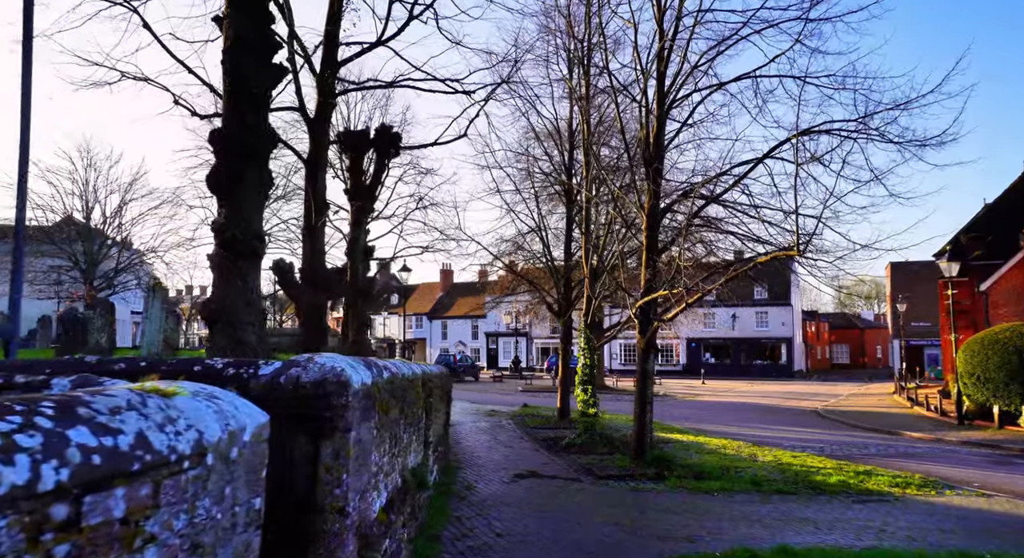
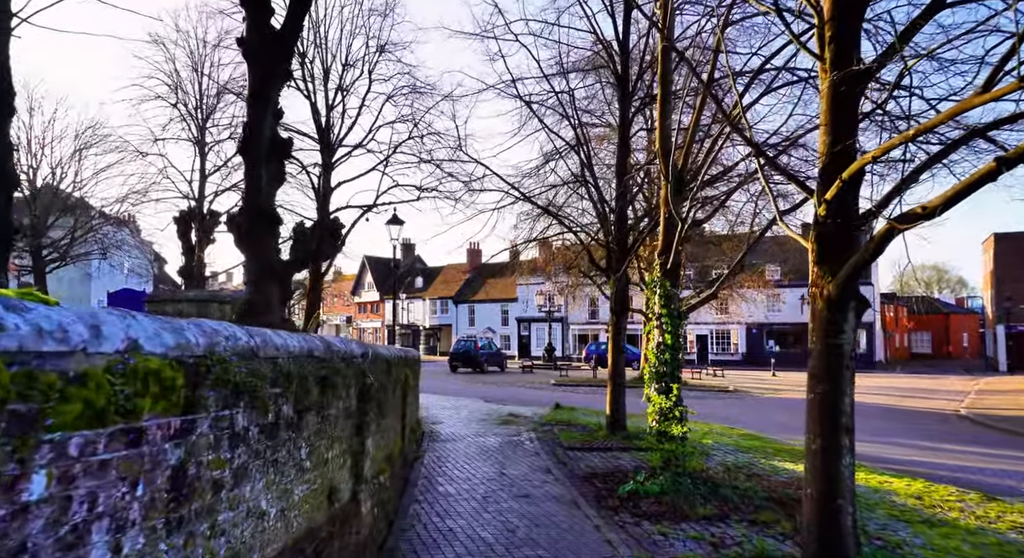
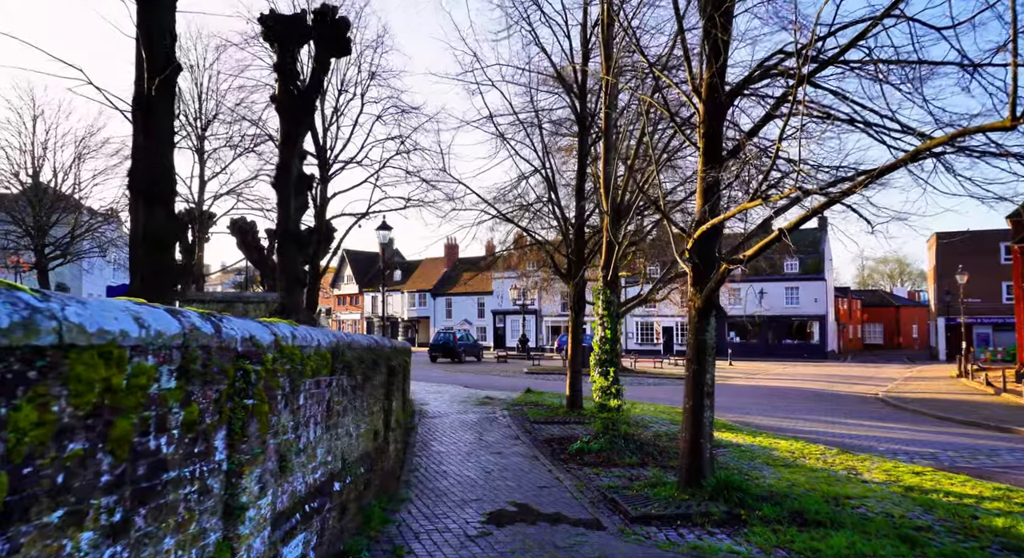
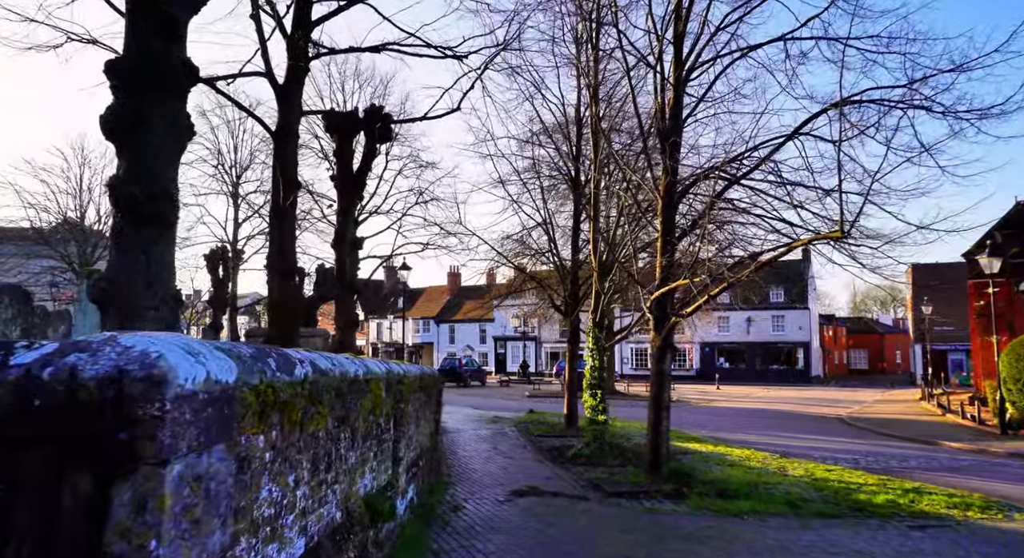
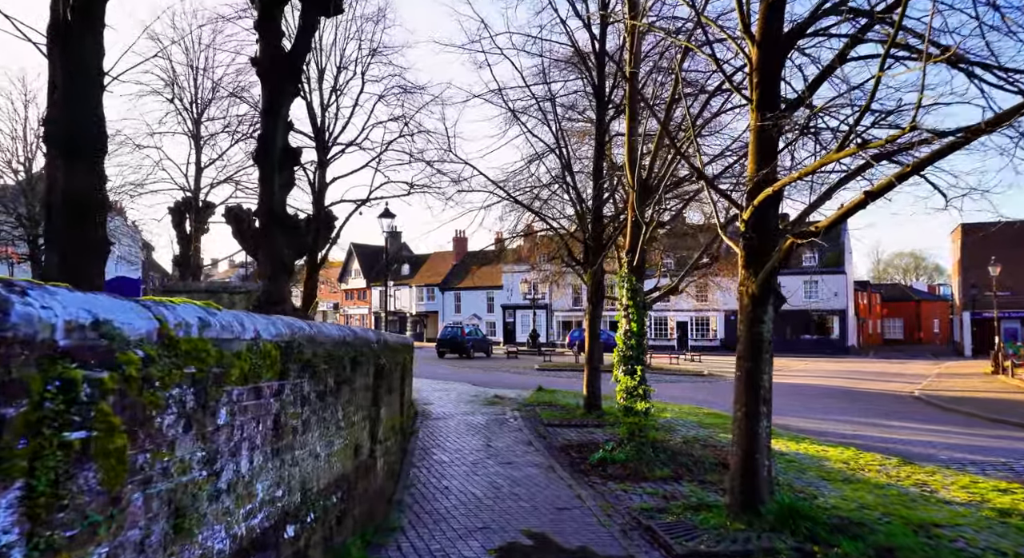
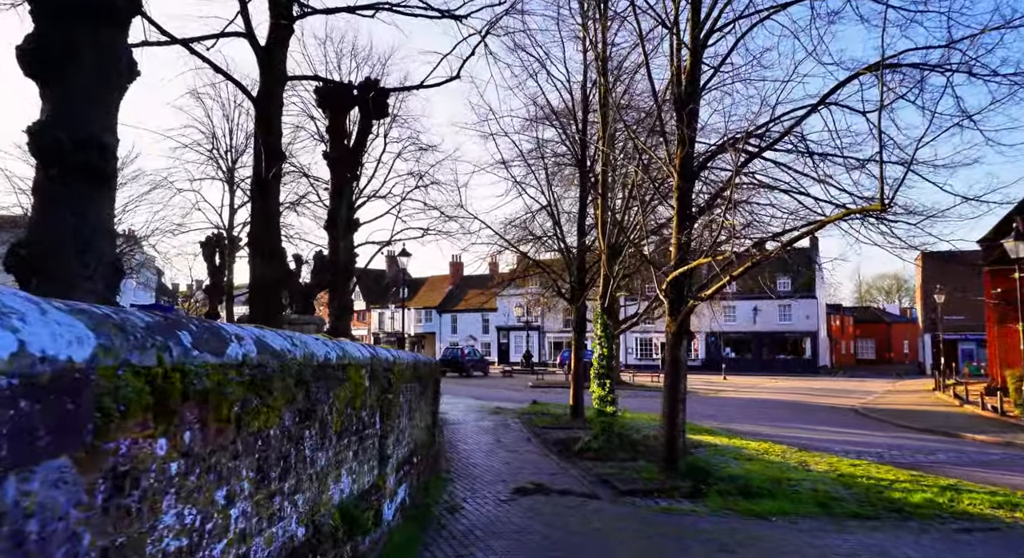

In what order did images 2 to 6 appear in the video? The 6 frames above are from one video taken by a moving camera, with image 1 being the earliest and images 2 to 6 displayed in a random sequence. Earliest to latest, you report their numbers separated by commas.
4, 6, 3, 5, 2
